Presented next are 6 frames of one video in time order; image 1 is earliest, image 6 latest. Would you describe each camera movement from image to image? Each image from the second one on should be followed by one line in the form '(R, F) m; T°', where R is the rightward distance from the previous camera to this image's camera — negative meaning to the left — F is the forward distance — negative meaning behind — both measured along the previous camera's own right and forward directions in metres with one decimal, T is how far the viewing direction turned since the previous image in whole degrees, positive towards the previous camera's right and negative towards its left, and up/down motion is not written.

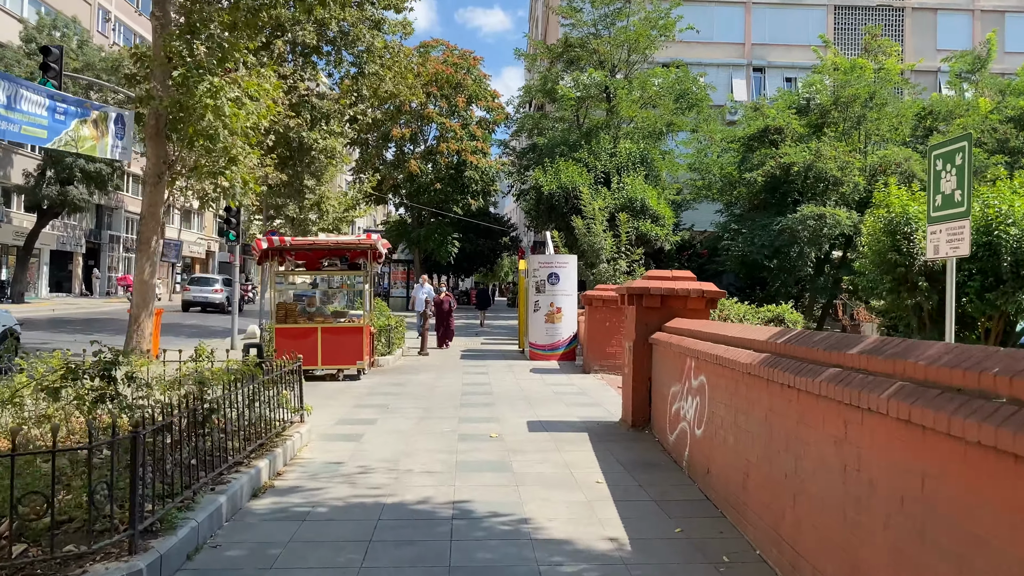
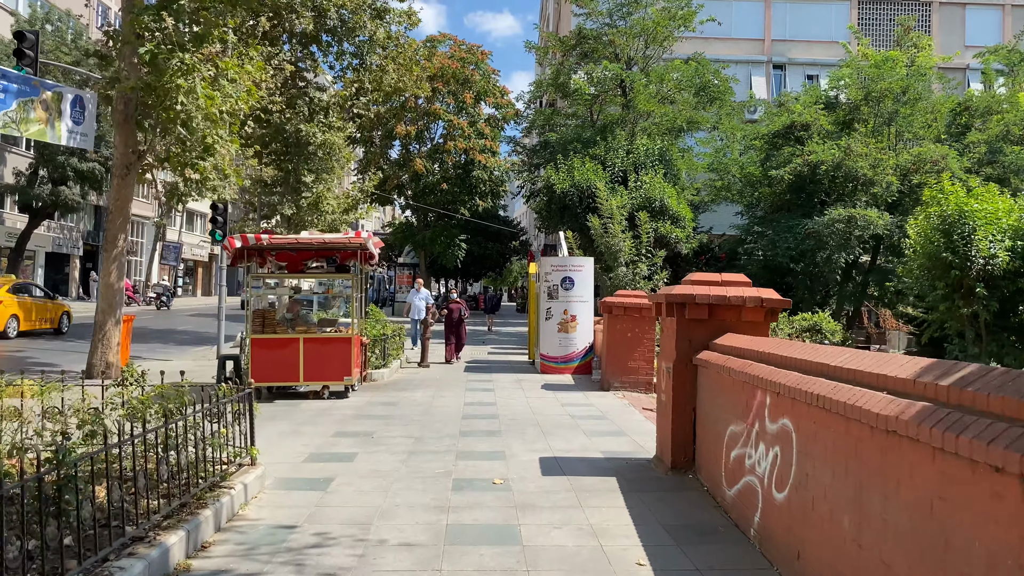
(0.0, +1.4) m; -1°
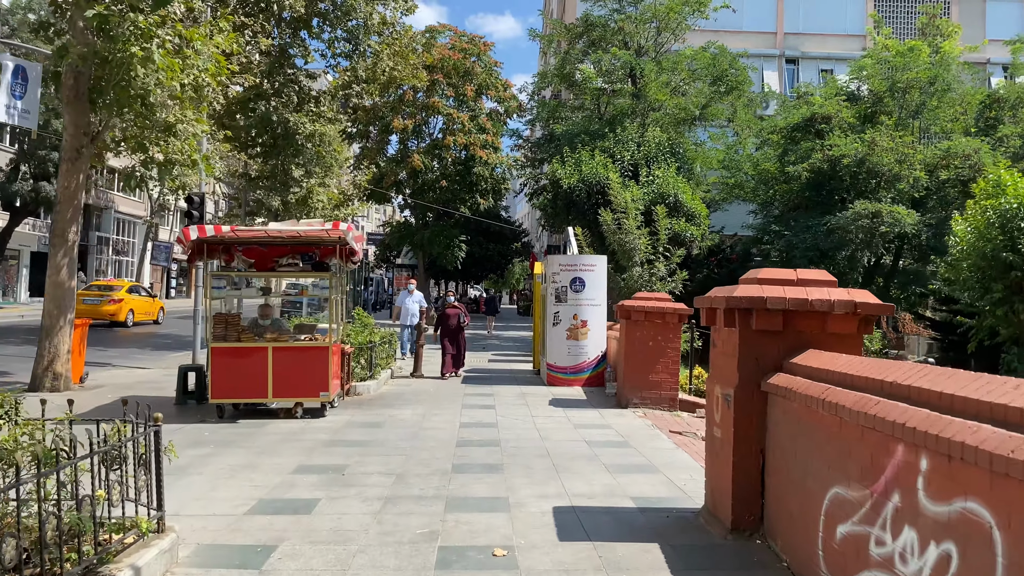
(0.0, +1.4) m; 0°
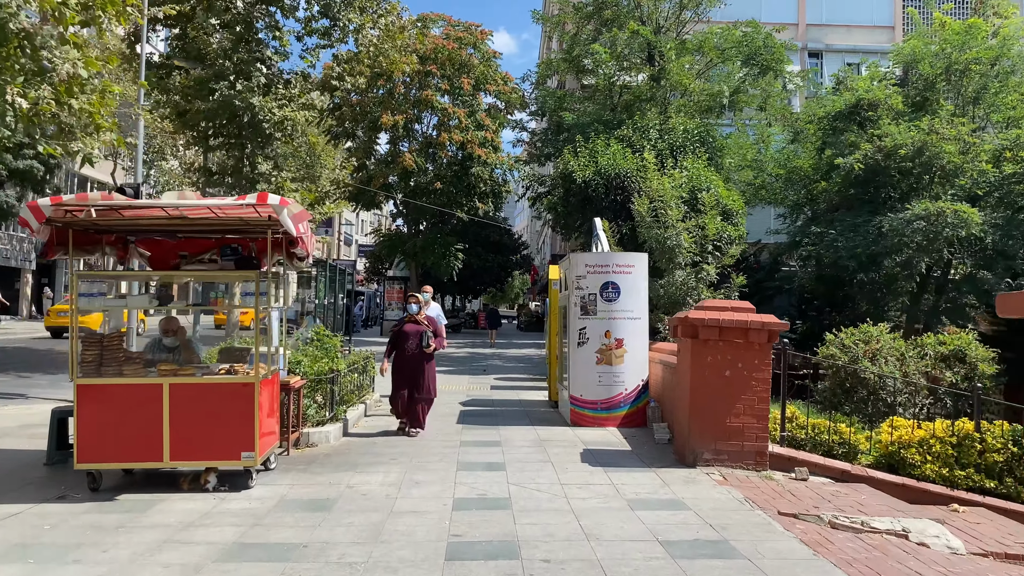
(-0.1, +2.8) m; 0°
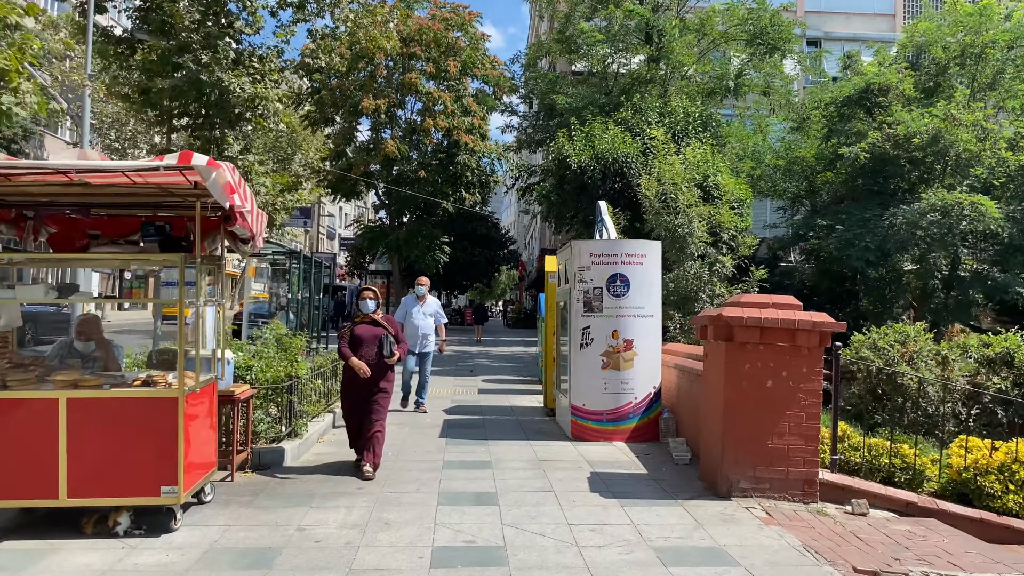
(-0.1, +1.2) m; +1°
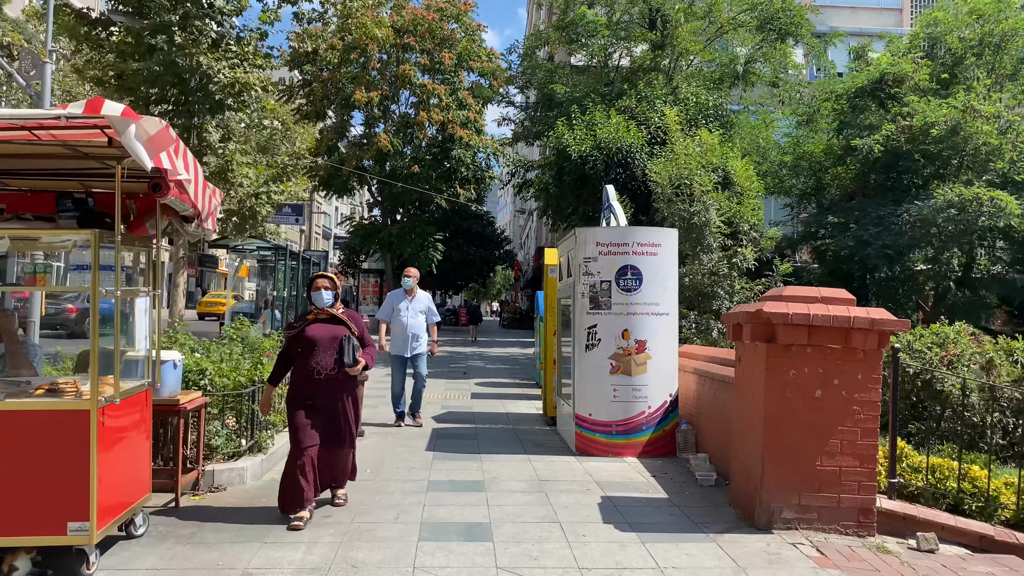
(0.0, +0.9) m; 0°
